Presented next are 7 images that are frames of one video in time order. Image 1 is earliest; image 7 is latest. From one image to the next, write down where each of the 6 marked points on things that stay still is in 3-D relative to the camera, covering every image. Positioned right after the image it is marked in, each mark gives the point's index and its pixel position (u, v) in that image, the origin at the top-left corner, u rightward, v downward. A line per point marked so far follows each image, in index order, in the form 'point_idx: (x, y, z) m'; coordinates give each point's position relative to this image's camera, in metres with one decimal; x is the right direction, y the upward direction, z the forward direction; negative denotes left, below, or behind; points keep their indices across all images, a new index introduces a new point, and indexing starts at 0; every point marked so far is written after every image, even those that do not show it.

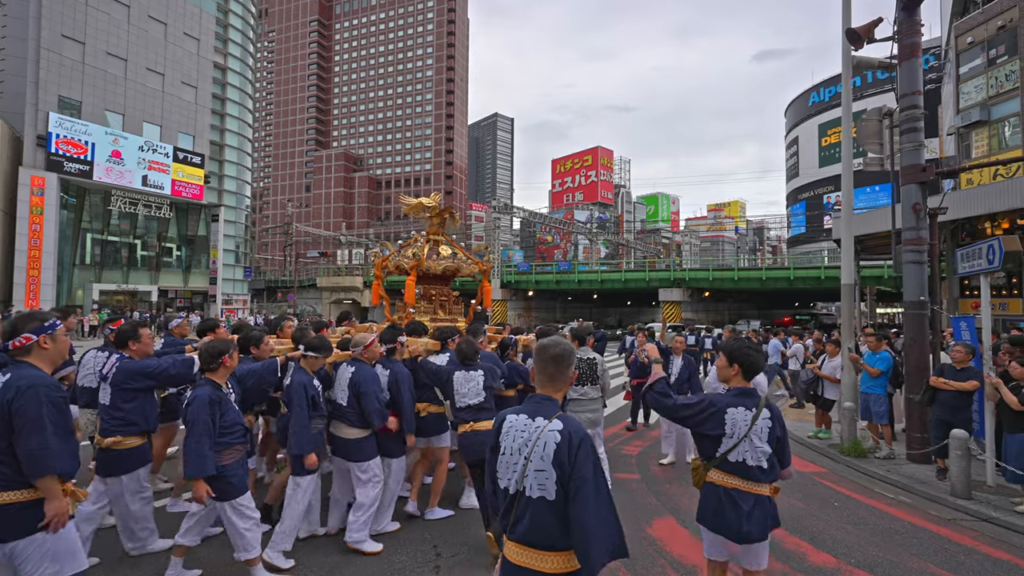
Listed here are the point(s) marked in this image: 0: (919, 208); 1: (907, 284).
0: (+4.6, +0.9, +6.1) m
1: (+4.6, 0.0, +6.2) m
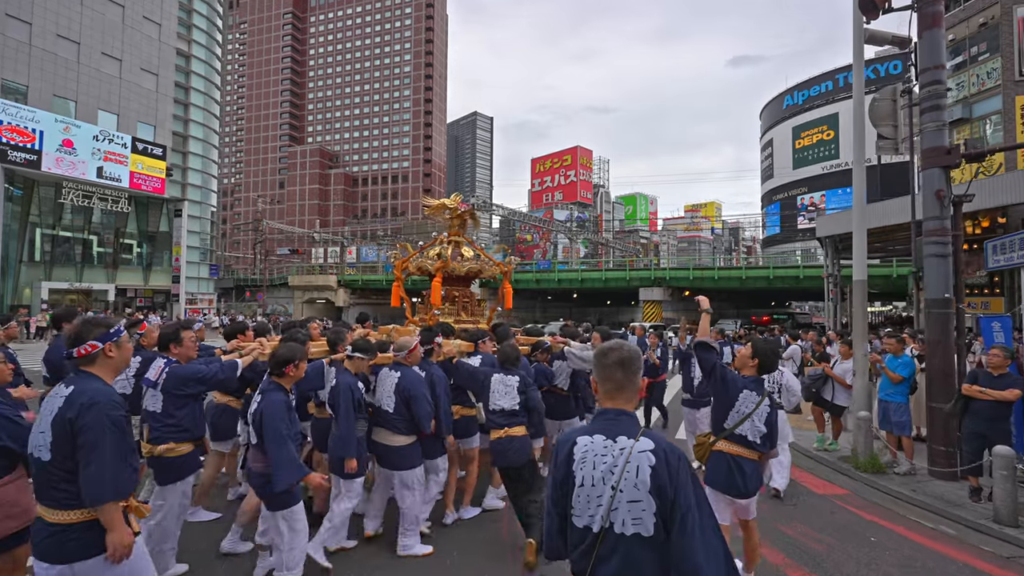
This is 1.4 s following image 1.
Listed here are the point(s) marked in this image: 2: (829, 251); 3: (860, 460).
0: (+4.4, +1.0, +5.4) m
1: (+4.3, +0.1, +5.5) m
2: (+11.7, +1.4, +19.7) m
3: (+3.6, -1.8, +5.6) m
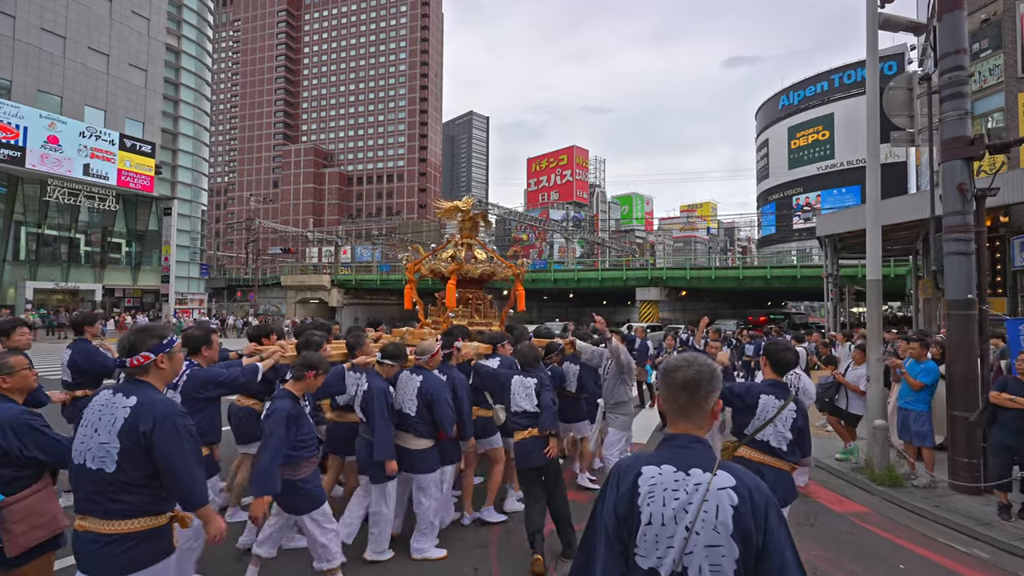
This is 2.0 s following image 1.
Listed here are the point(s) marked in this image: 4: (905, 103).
0: (+4.3, +1.0, +5.0) m
1: (+4.2, +0.1, +5.1) m
2: (+11.5, +1.4, +19.4) m
3: (+3.6, -1.8, +5.2) m
4: (+4.3, +2.0, +5.8) m
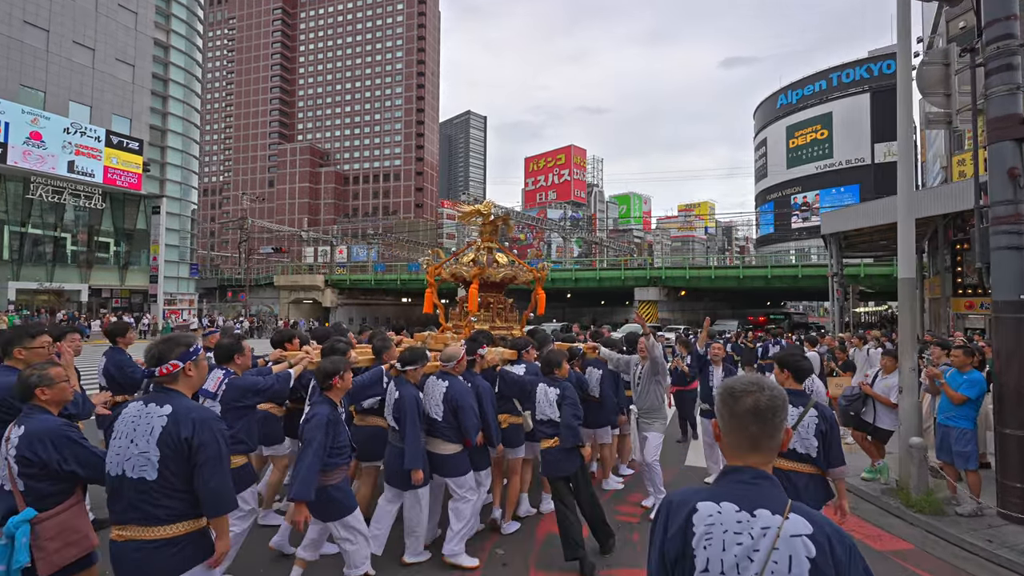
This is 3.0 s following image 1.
0: (+4.2, +1.0, +4.4) m
1: (+4.1, +0.1, +4.5) m
2: (+11.3, +1.4, +18.8) m
3: (+3.4, -1.8, +4.6) m
4: (+4.2, +2.0, +5.2) m
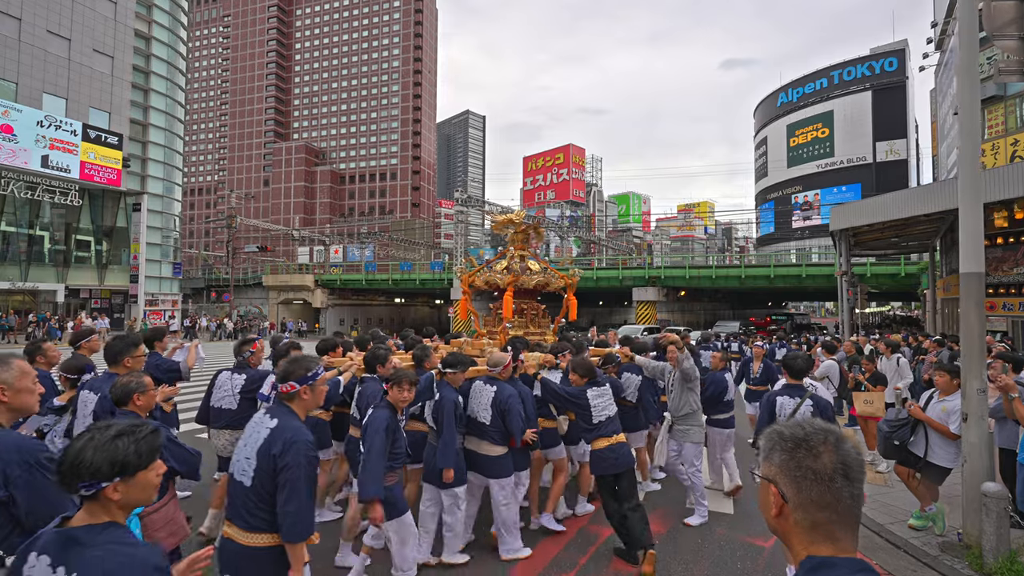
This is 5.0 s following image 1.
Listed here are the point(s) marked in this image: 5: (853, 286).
0: (+3.8, +1.0, +3.3) m
1: (+3.8, +0.1, +3.4) m
2: (+11.0, +1.4, +17.7) m
3: (+3.1, -1.8, +3.5) m
4: (+3.8, +2.1, +4.1) m
5: (+11.8, +0.1, +18.4) m
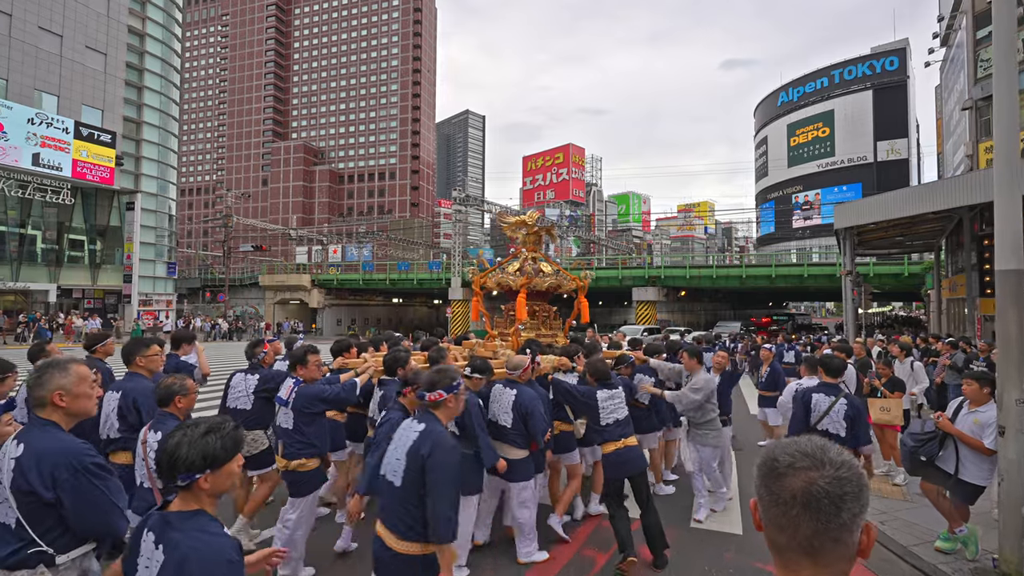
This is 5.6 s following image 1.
0: (+3.7, +1.0, +3.0) m
1: (+3.7, +0.1, +3.1) m
2: (+10.9, +1.4, +17.3) m
3: (+3.0, -1.8, +3.1) m
4: (+3.7, +2.1, +3.7) m
5: (+11.7, +0.1, +18.0) m
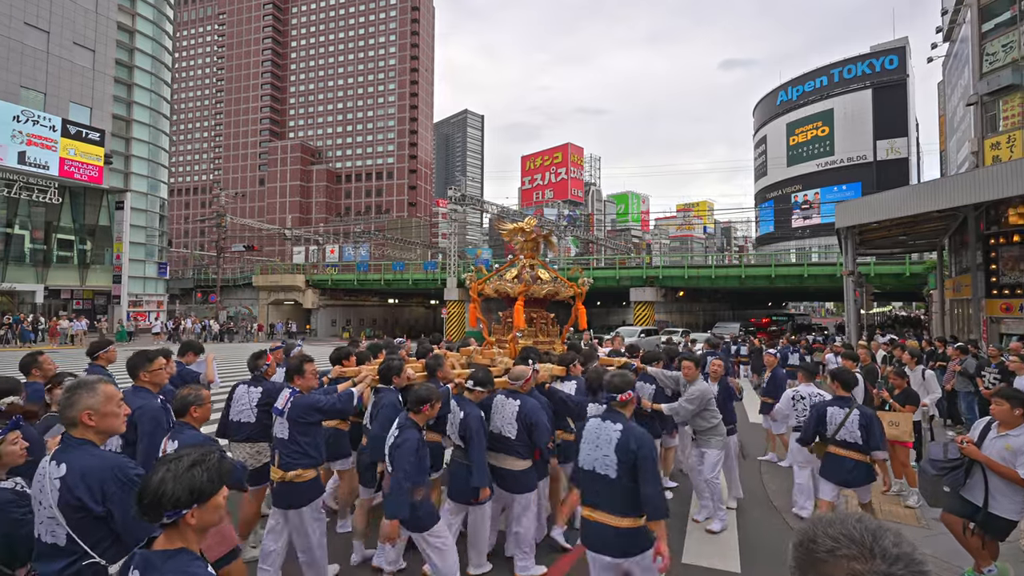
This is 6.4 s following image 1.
0: (+3.5, +0.9, +2.5) m
1: (+3.5, +0.1, +2.6) m
2: (+10.6, +1.4, +16.9) m
3: (+2.8, -1.8, +2.7) m
4: (+3.5, +2.0, +3.3) m
5: (+11.4, +0.1, +17.6) m
